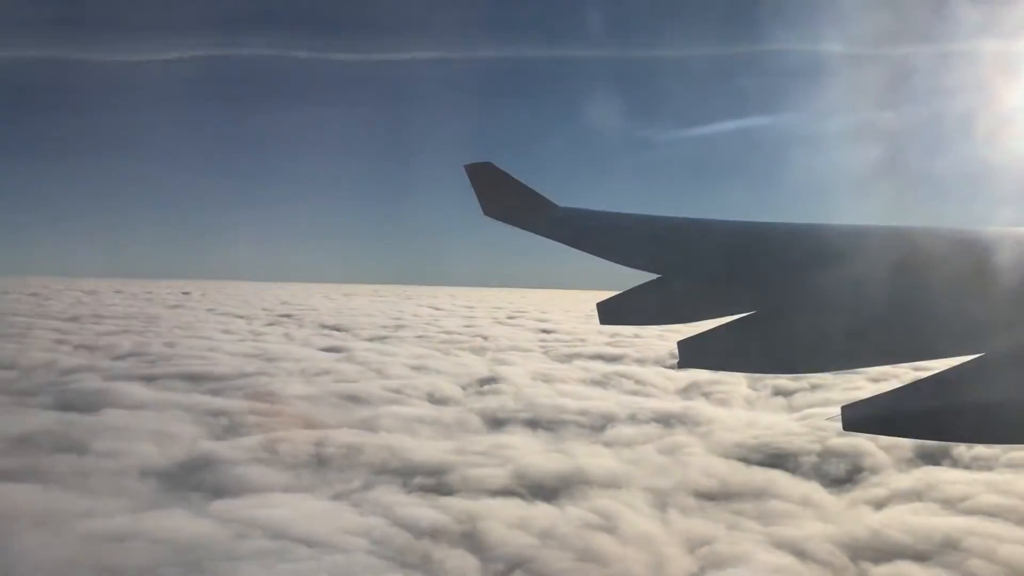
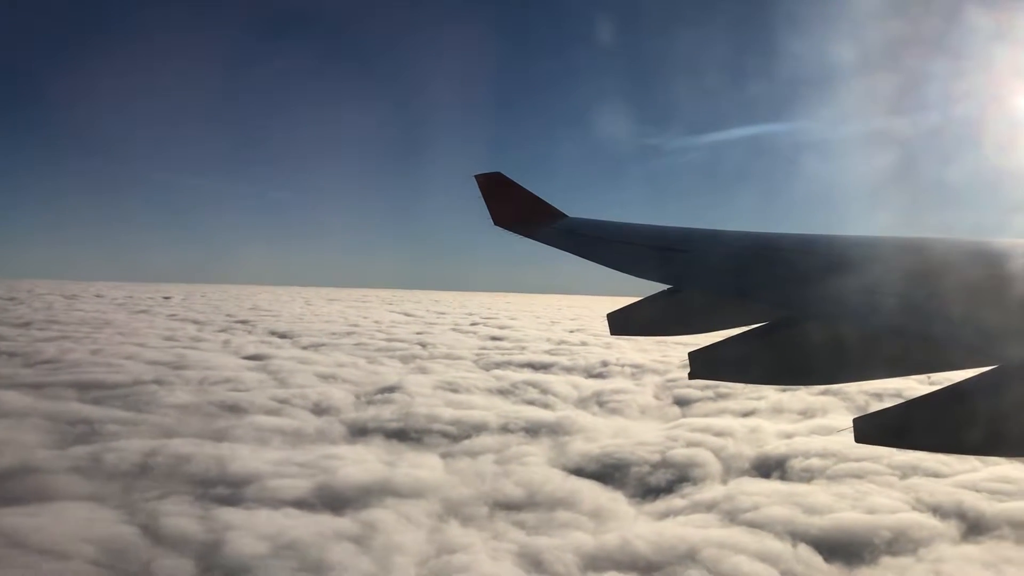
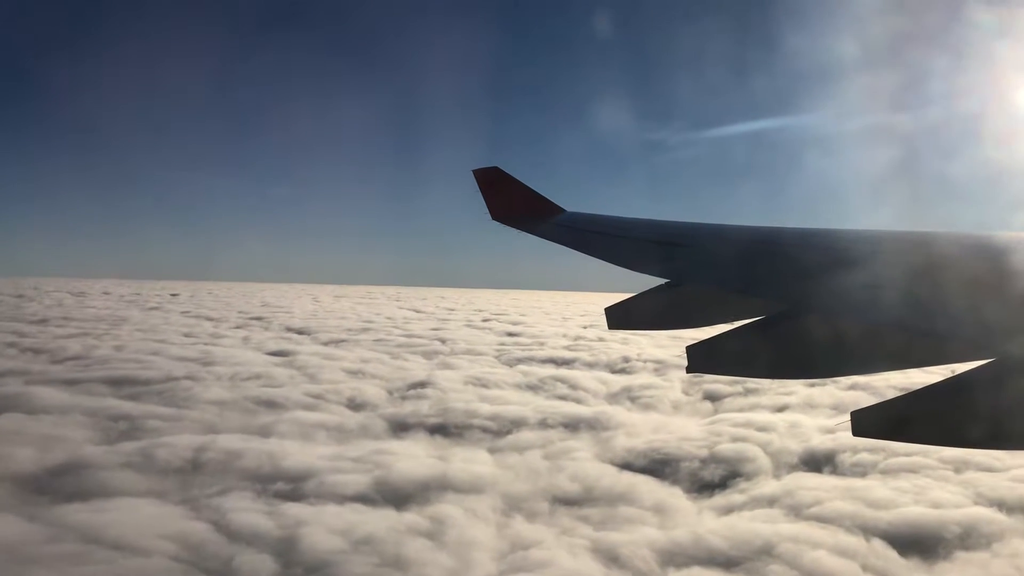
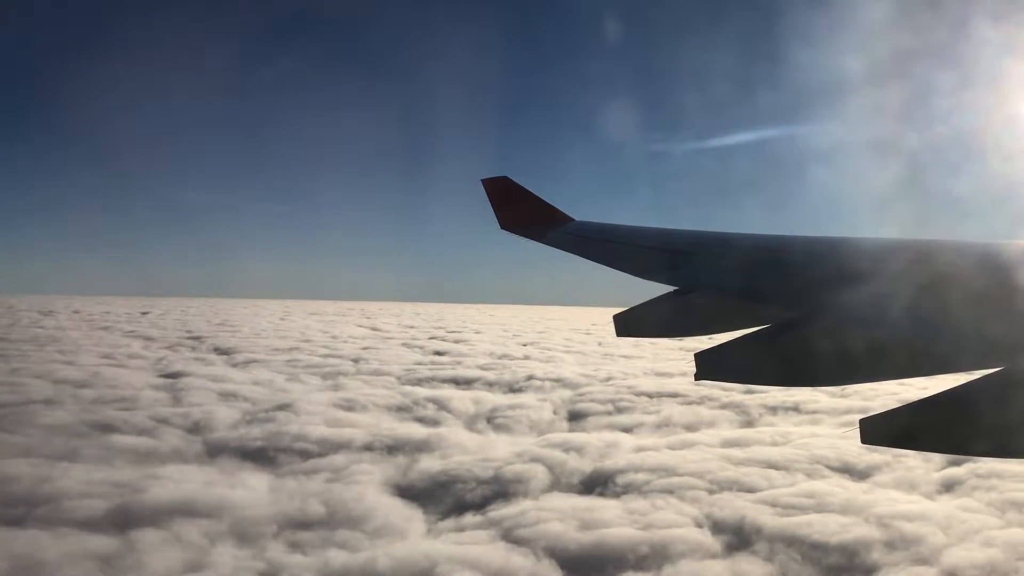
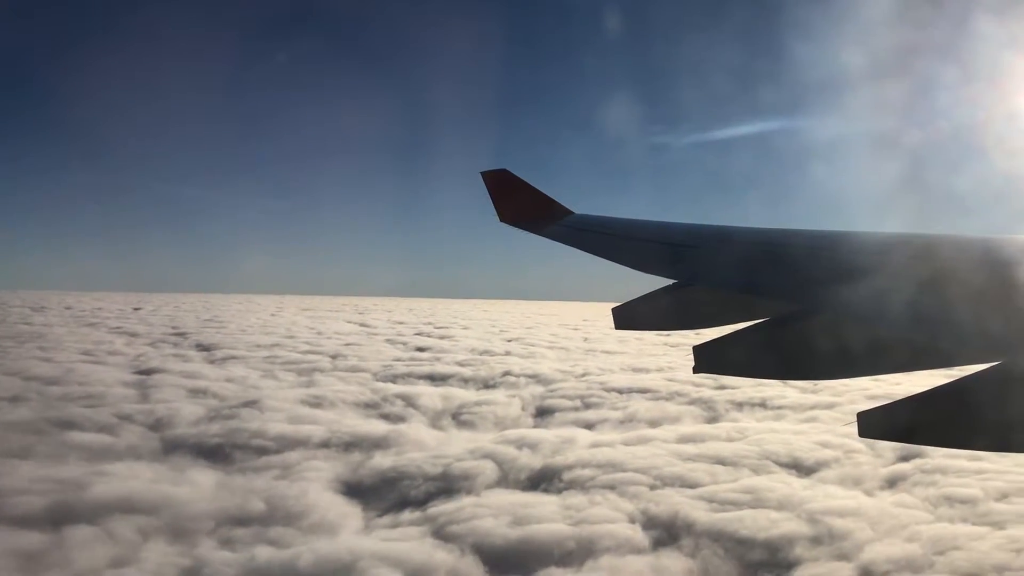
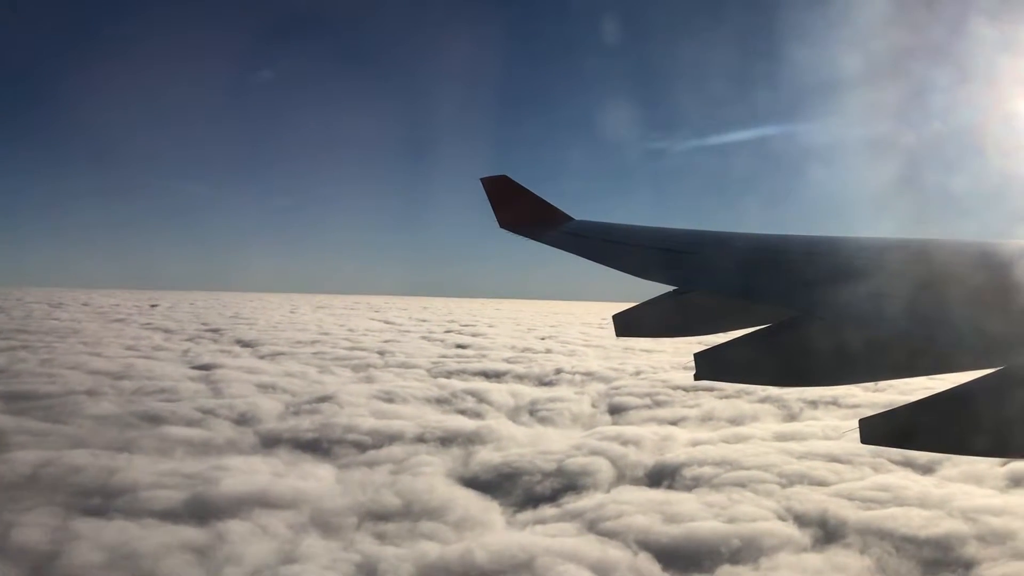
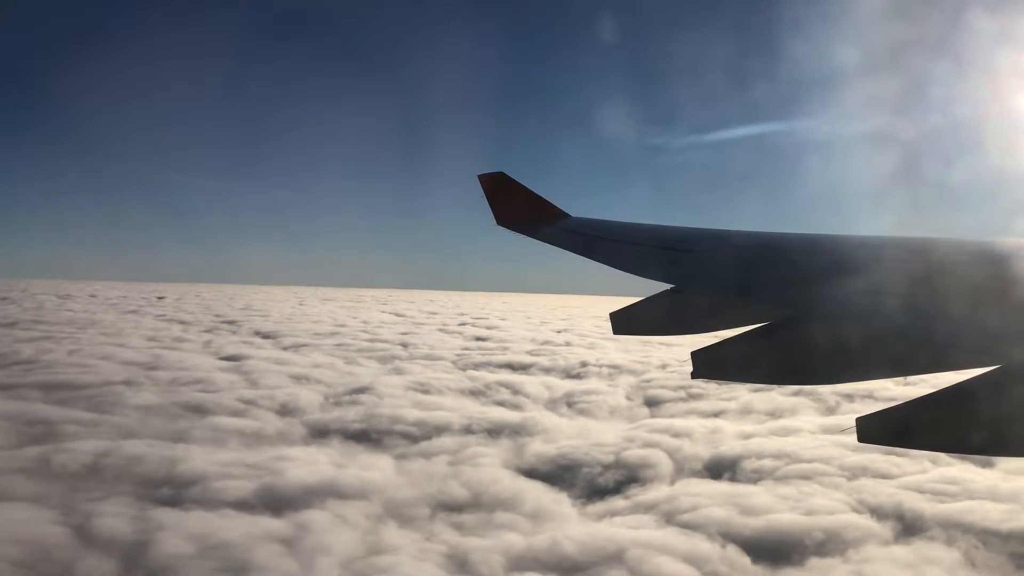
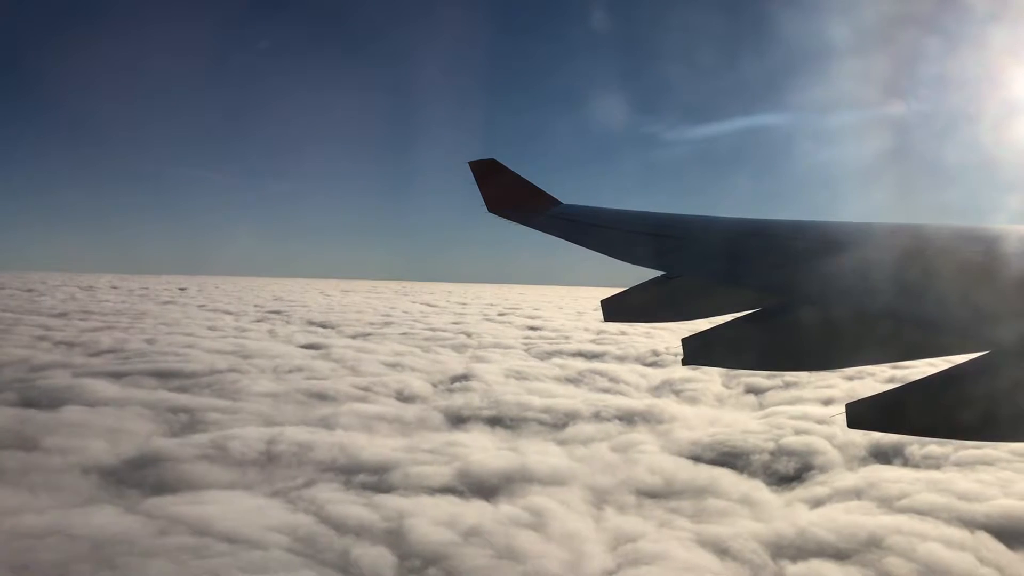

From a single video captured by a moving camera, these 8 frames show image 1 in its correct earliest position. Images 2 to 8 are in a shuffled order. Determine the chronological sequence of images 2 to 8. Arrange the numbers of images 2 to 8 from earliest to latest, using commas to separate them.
8, 3, 2, 7, 6, 4, 5
